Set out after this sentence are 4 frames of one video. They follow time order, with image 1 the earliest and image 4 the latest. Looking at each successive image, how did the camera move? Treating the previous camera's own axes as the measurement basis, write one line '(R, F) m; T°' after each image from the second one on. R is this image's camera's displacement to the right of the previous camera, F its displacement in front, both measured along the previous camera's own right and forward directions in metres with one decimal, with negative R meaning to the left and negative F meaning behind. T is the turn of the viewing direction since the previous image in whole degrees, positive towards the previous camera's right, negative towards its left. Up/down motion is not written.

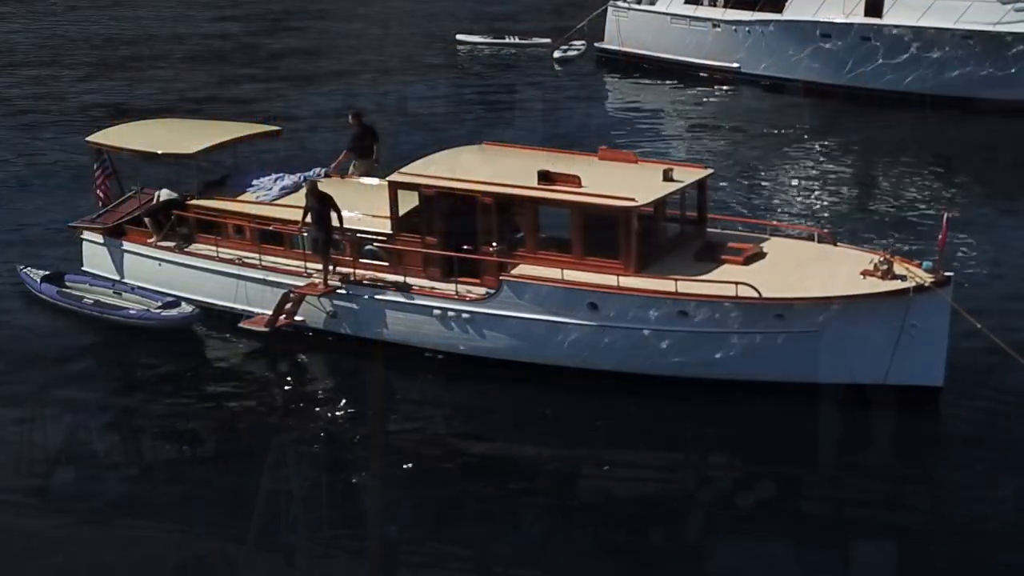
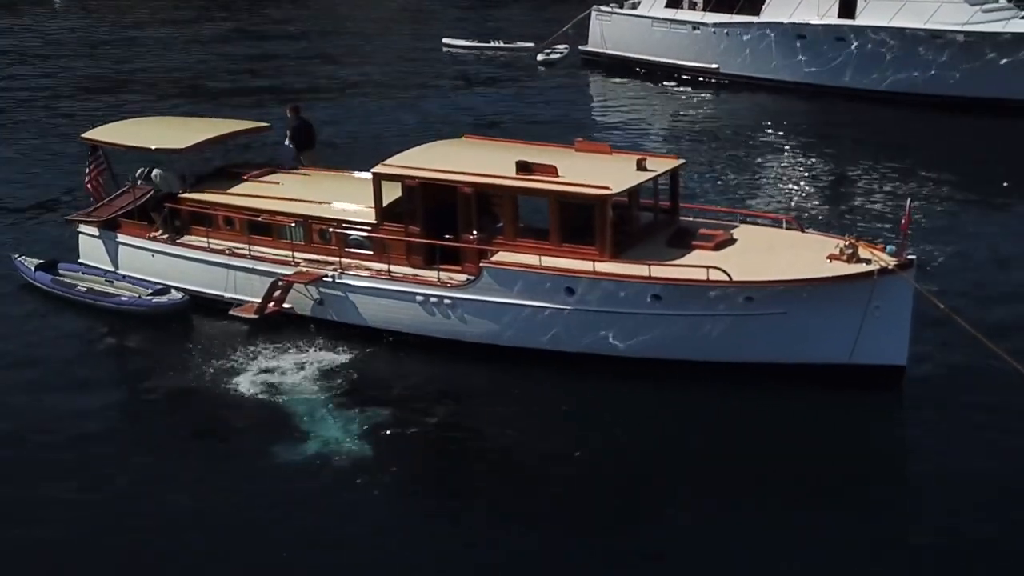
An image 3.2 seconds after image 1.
(+0.2, -1.0) m; 0°
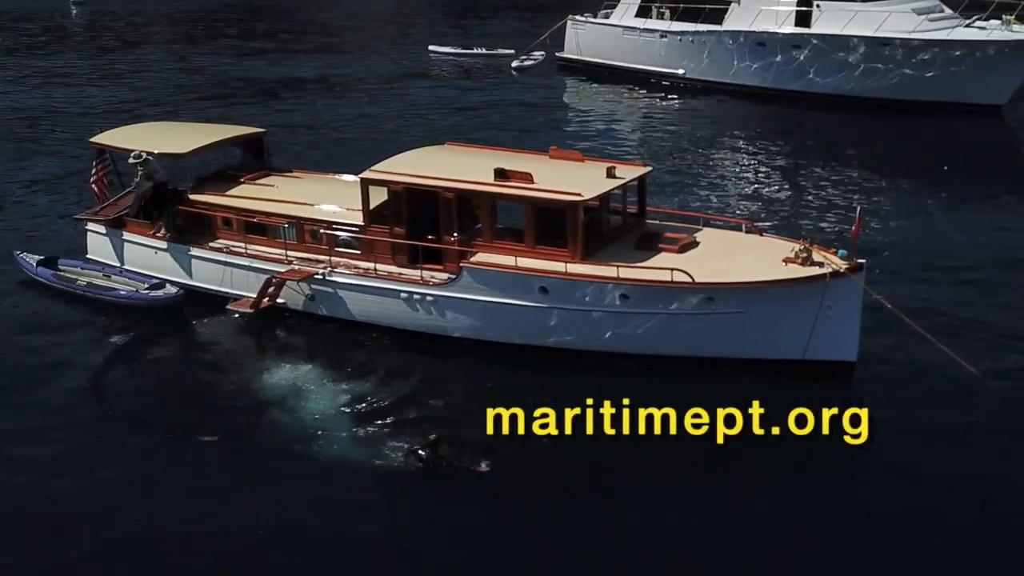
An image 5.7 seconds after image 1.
(-0.1, -1.9) m; +1°
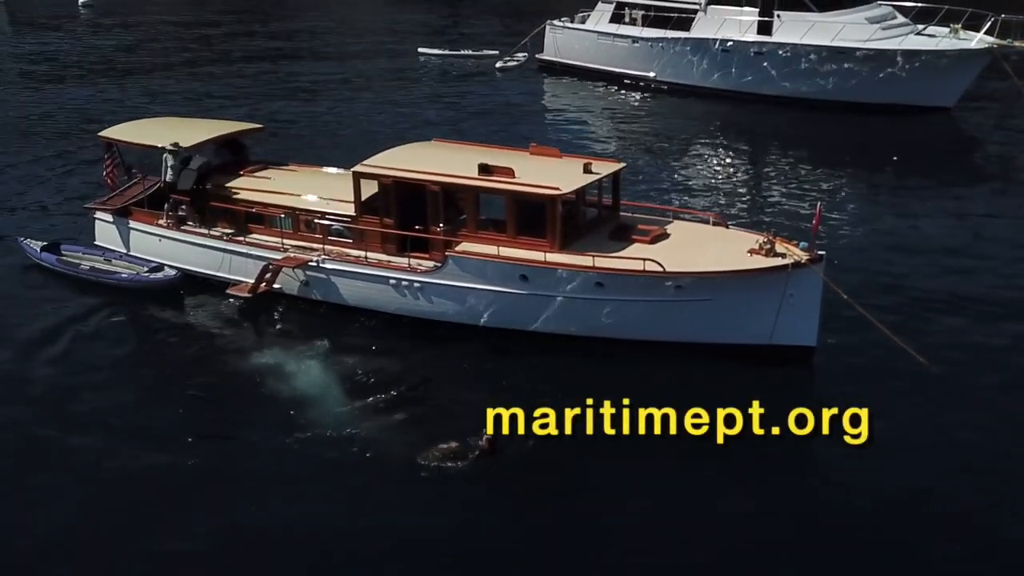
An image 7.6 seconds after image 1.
(-0.2, -1.8) m; +1°
